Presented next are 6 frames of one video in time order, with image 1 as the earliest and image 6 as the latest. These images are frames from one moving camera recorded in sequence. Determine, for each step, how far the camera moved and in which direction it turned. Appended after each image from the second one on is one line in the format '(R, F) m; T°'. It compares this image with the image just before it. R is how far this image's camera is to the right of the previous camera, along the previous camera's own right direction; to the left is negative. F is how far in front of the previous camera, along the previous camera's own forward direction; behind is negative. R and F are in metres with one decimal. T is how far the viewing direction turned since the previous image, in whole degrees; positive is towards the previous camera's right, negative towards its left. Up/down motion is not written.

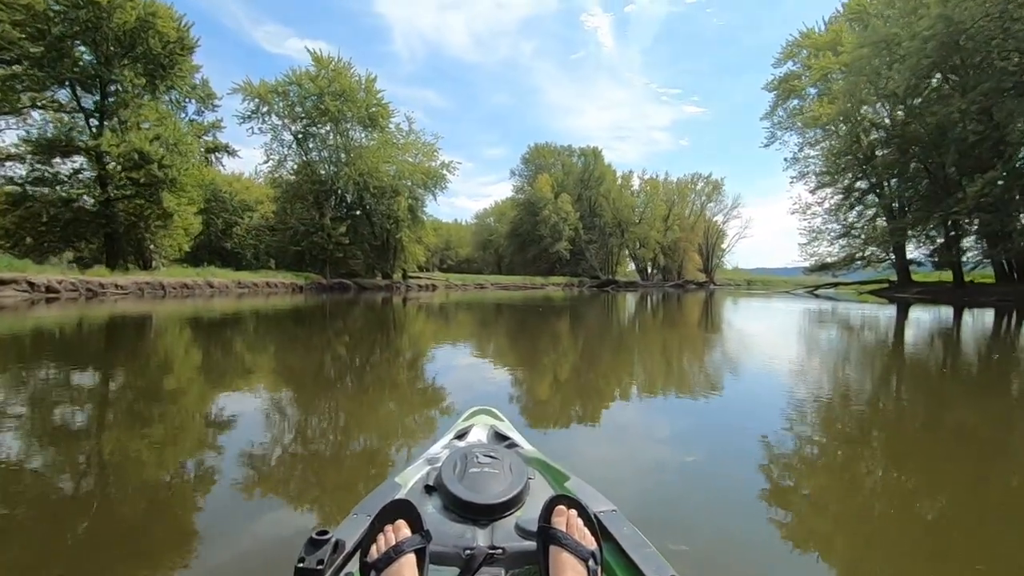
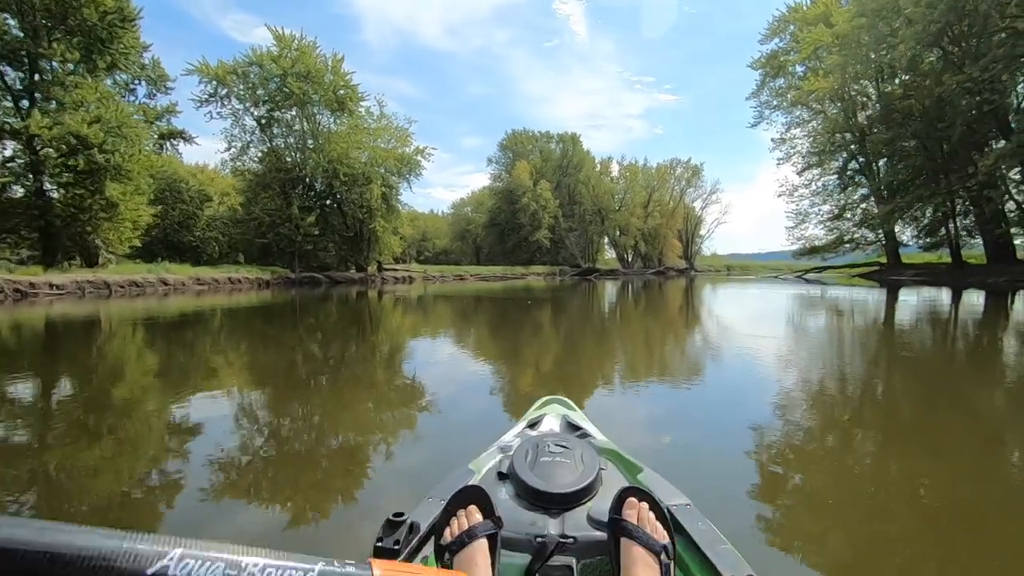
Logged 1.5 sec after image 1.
(-0.1, +0.5) m; +2°
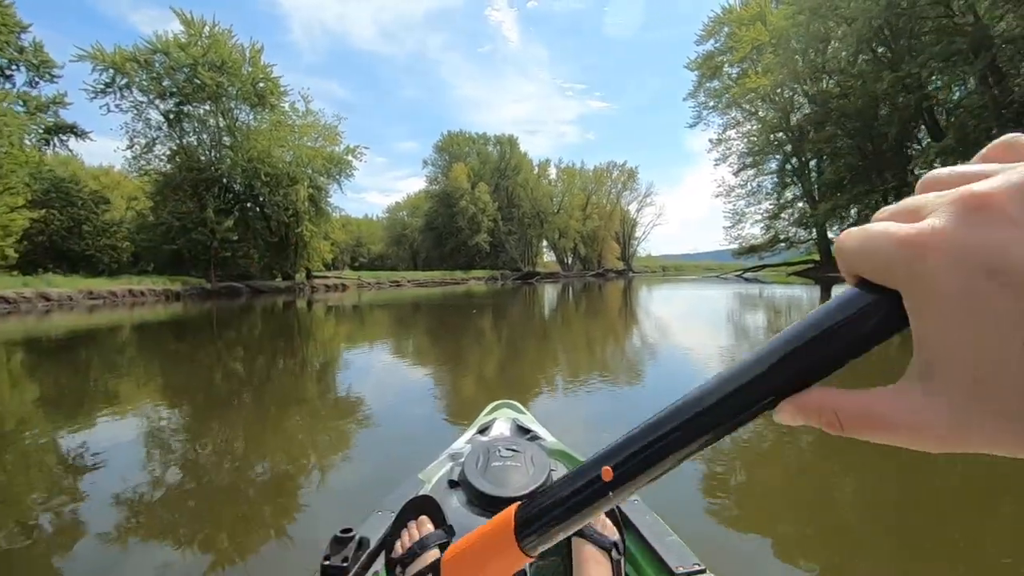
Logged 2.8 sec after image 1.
(0.0, +0.5) m; +6°
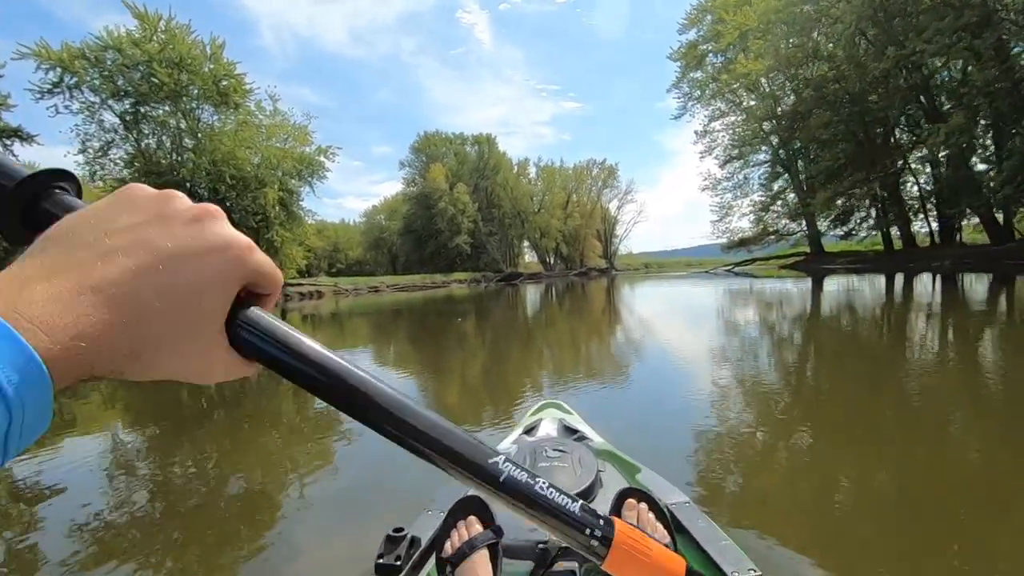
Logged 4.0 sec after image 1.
(-0.1, +0.4) m; +2°
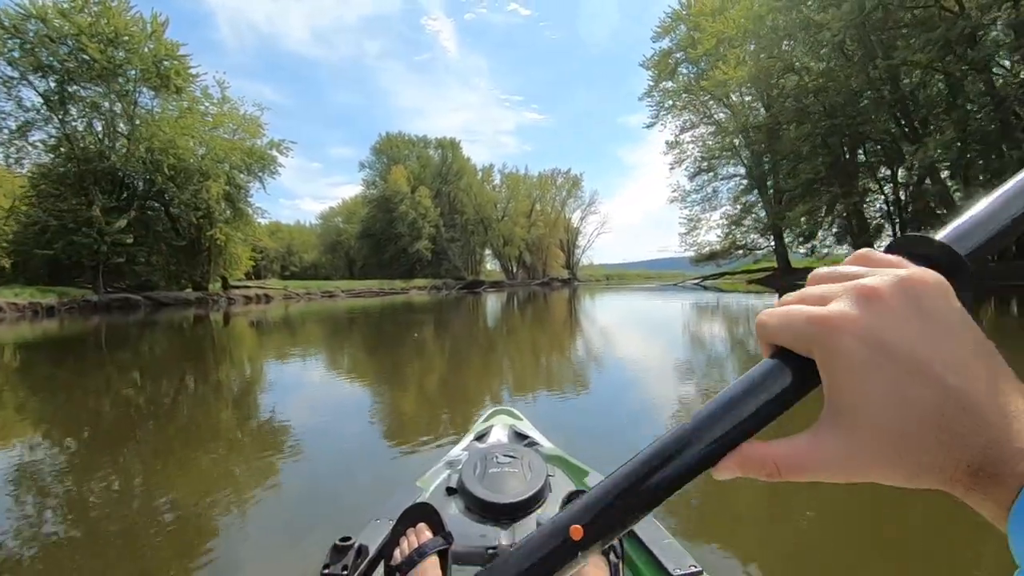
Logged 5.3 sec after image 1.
(-0.1, +0.5) m; +4°
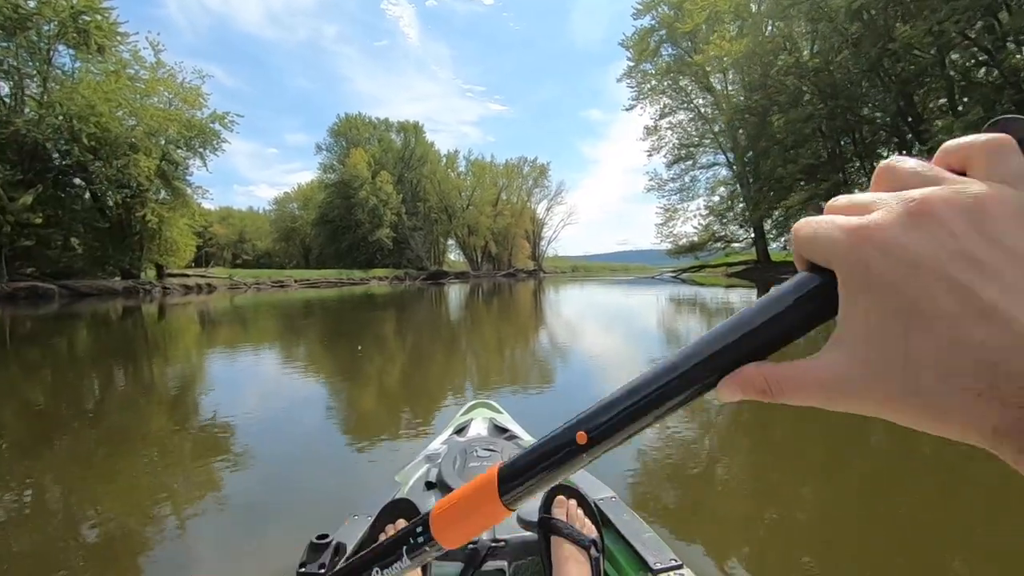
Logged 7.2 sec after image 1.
(-0.1, +0.7) m; +4°
